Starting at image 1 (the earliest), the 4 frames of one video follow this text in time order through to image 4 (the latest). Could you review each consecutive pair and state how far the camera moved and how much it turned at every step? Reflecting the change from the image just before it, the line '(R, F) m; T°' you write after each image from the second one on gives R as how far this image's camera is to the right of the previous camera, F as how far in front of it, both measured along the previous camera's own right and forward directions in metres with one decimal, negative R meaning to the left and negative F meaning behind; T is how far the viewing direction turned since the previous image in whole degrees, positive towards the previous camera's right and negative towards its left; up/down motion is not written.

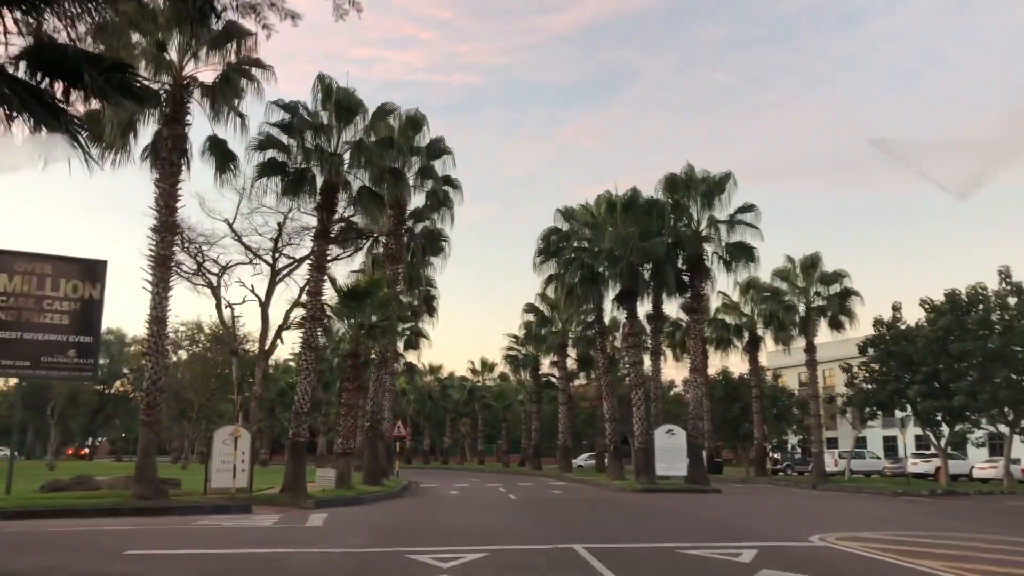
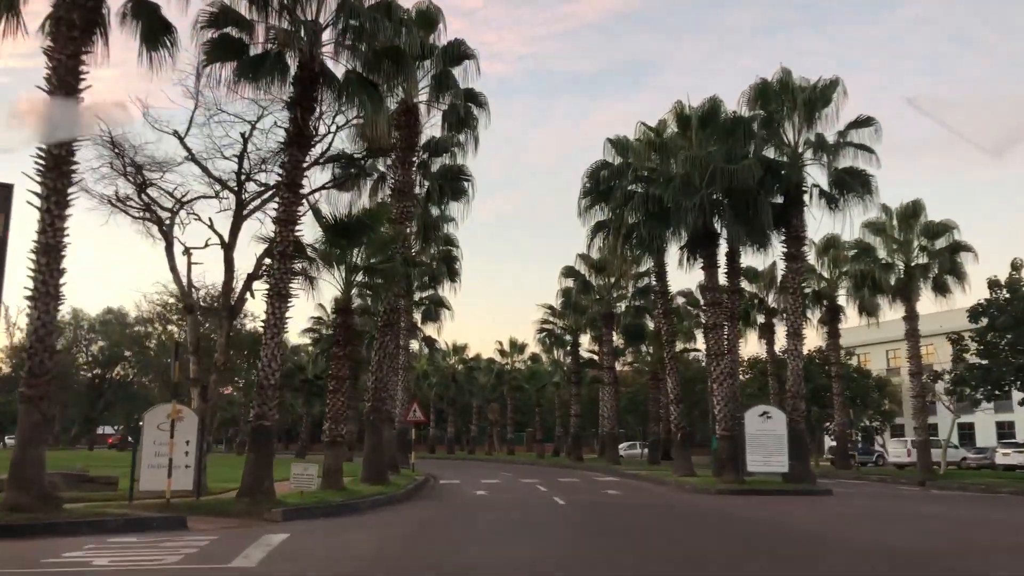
(-0.4, +6.6) m; -2°
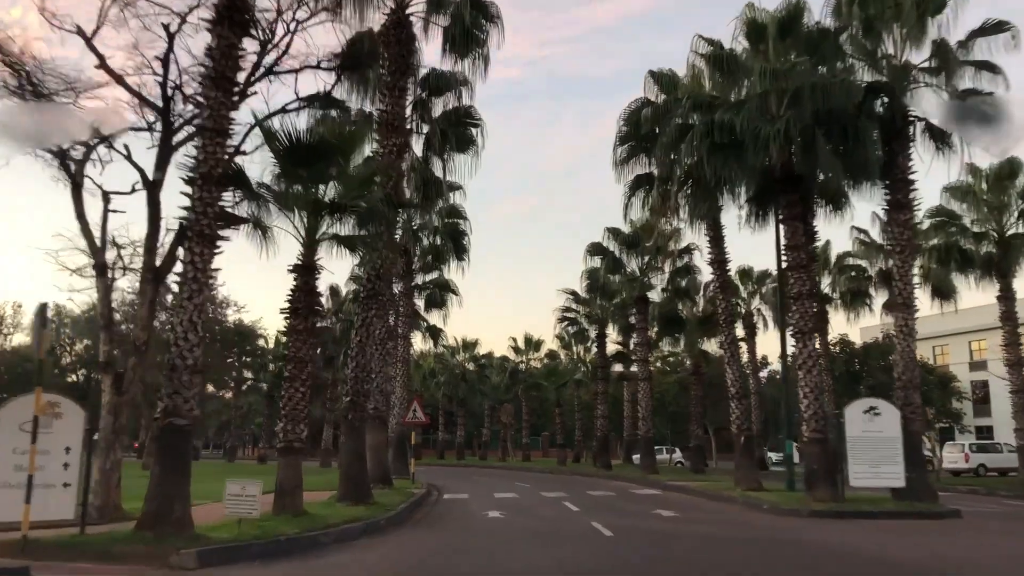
(-0.2, +5.2) m; -1°
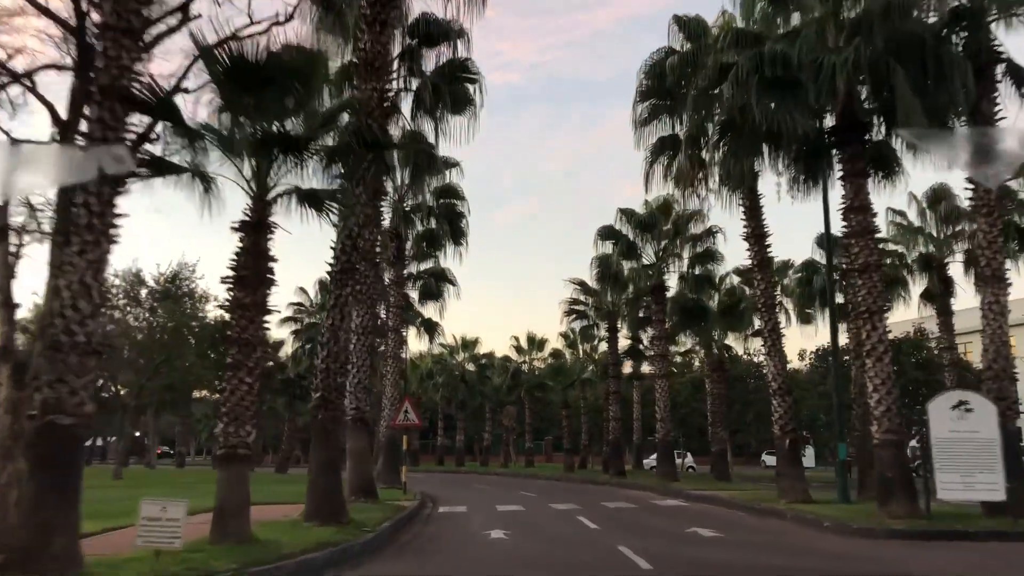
(-0.1, +3.0) m; 0°
